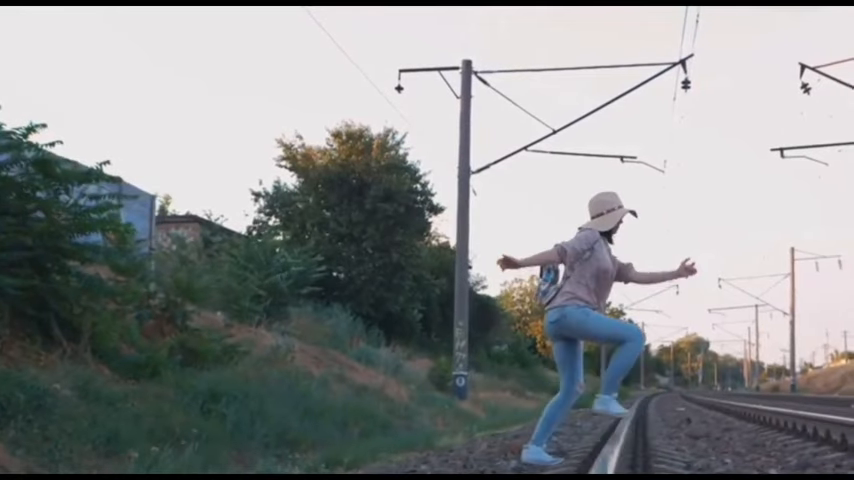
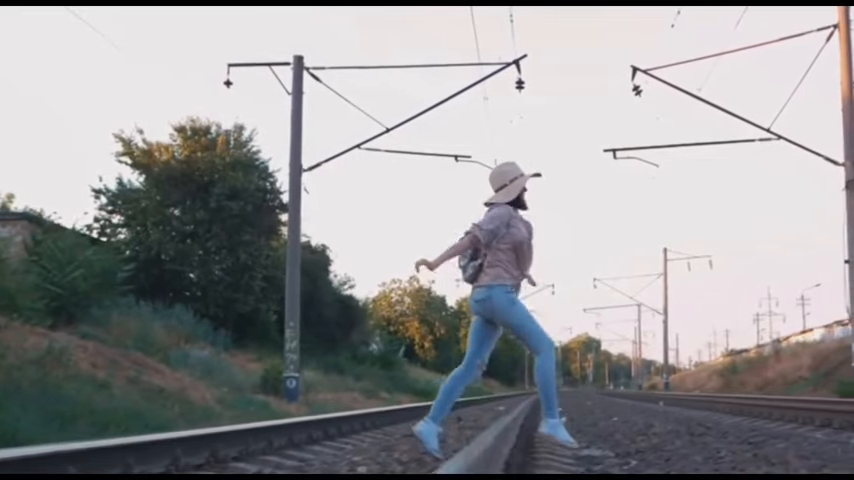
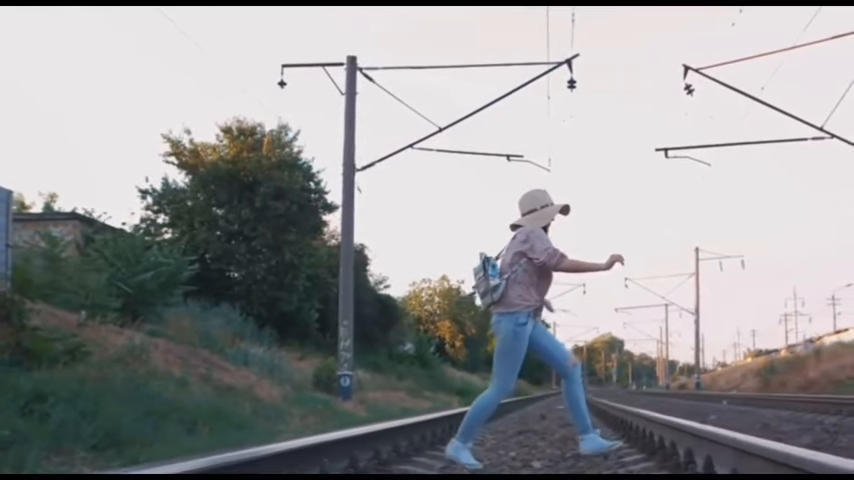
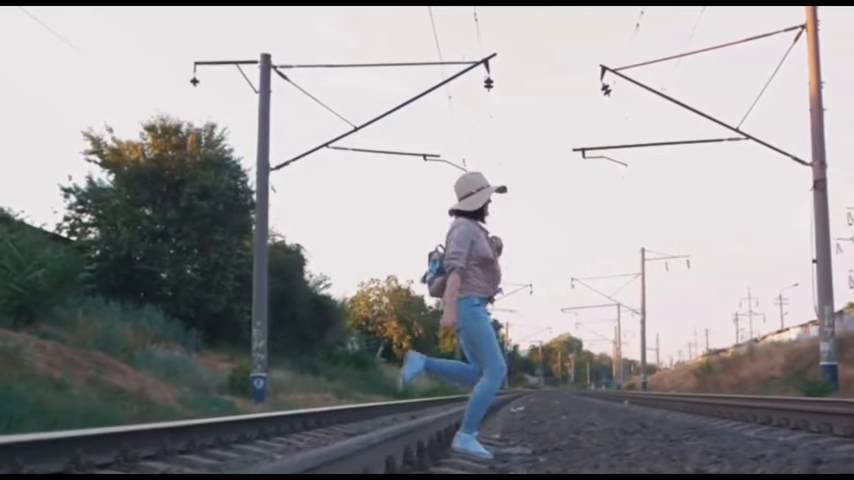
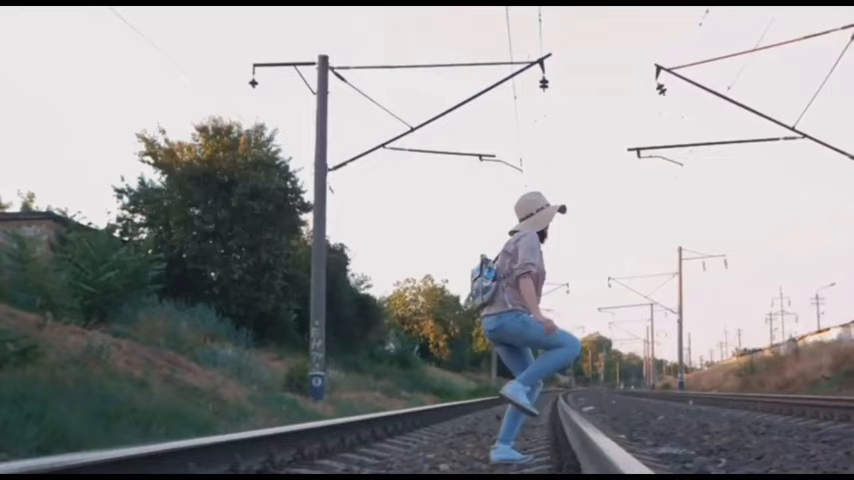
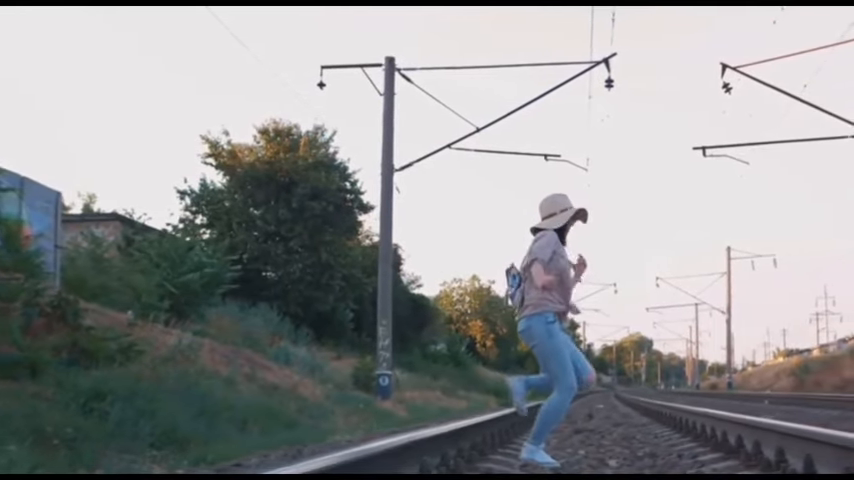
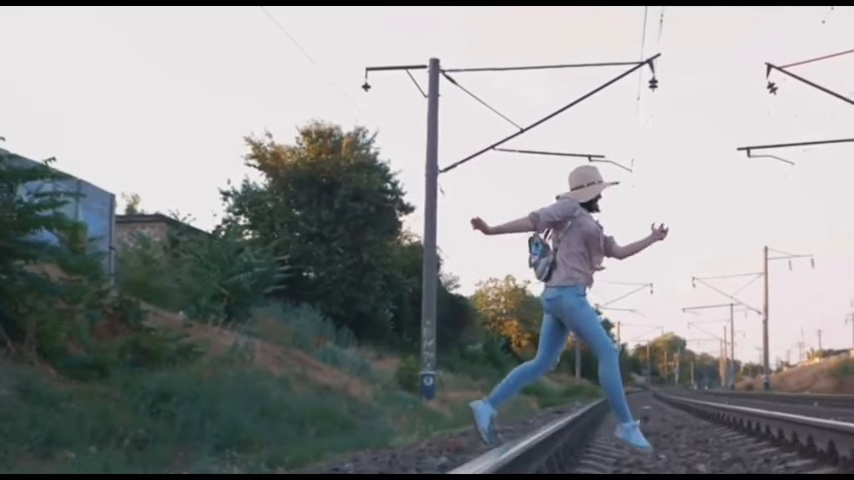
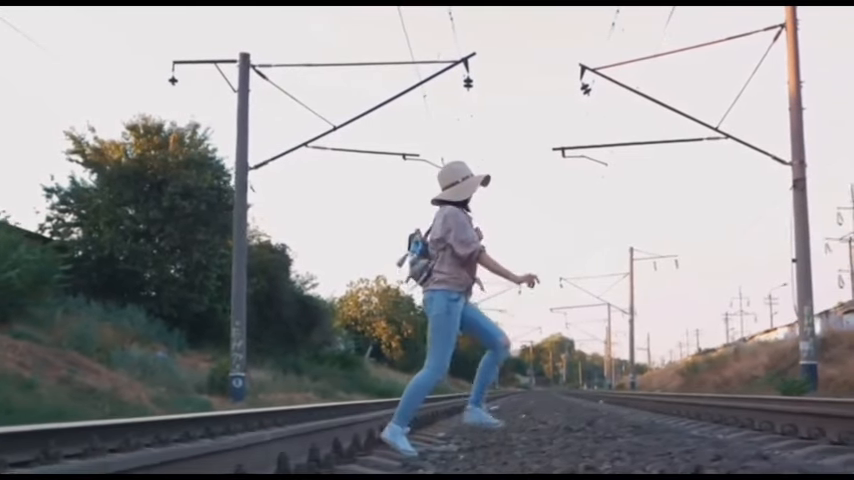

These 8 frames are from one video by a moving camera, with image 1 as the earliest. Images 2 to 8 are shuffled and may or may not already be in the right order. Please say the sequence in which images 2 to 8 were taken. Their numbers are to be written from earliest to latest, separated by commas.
7, 6, 3, 5, 2, 4, 8
